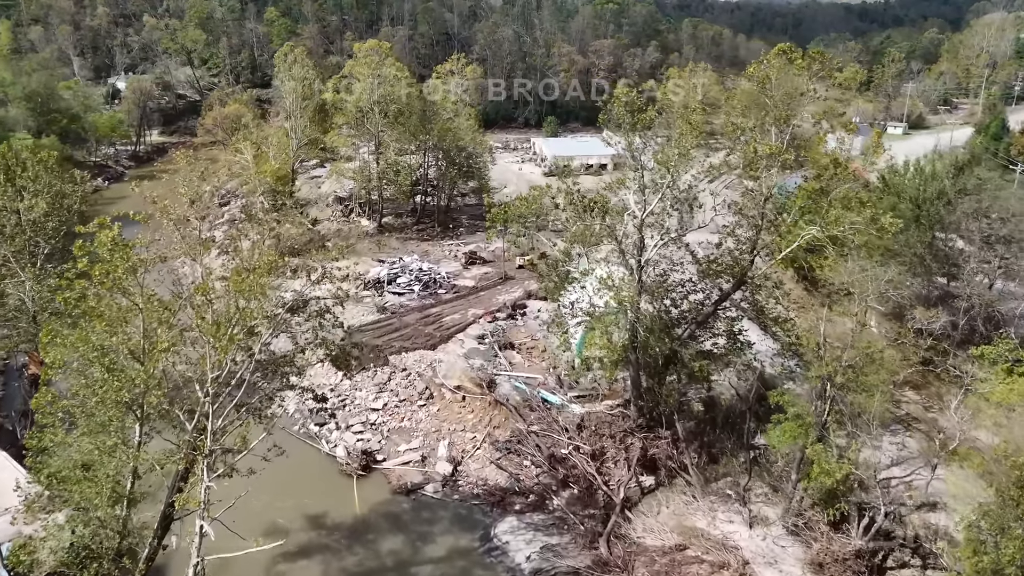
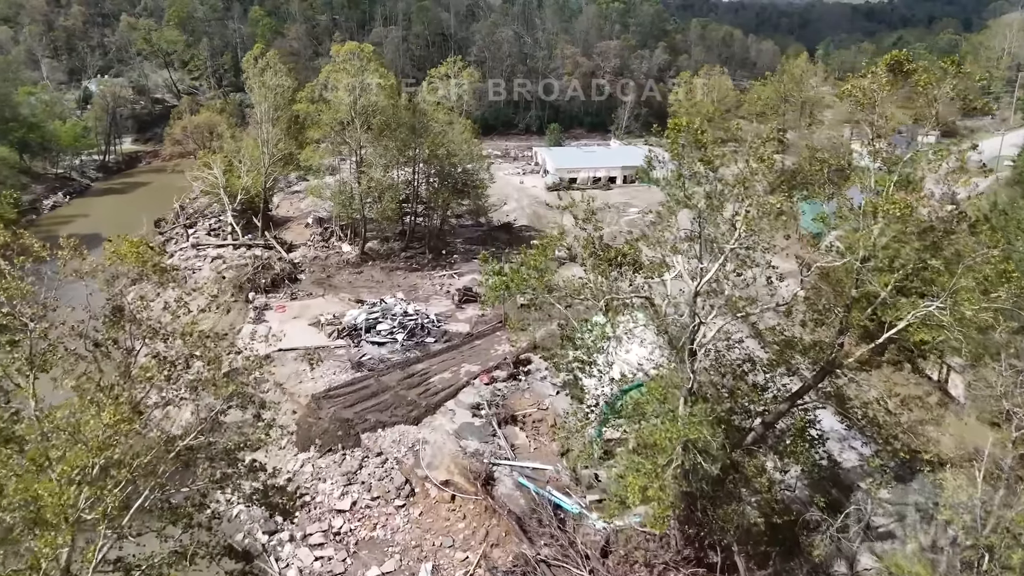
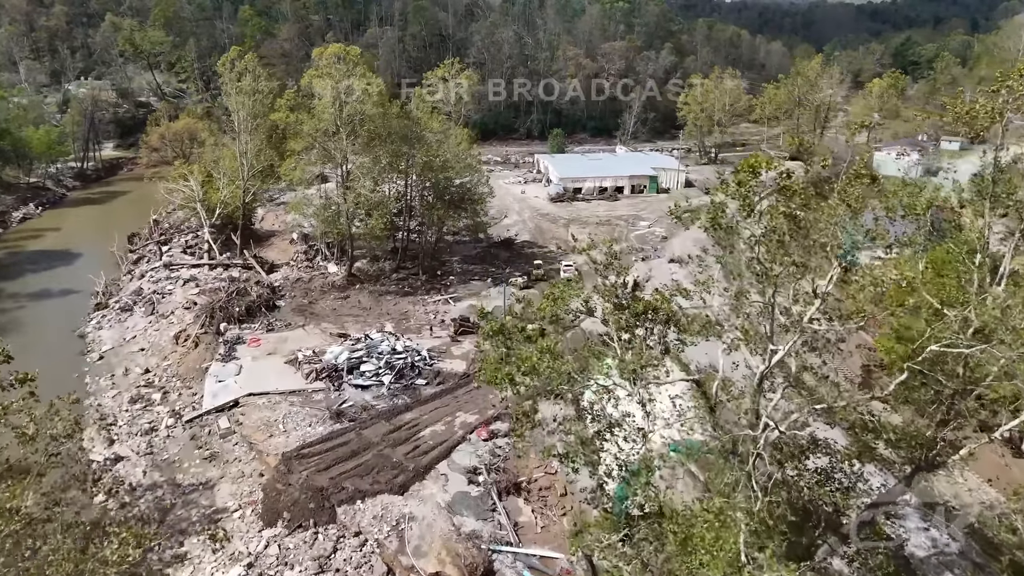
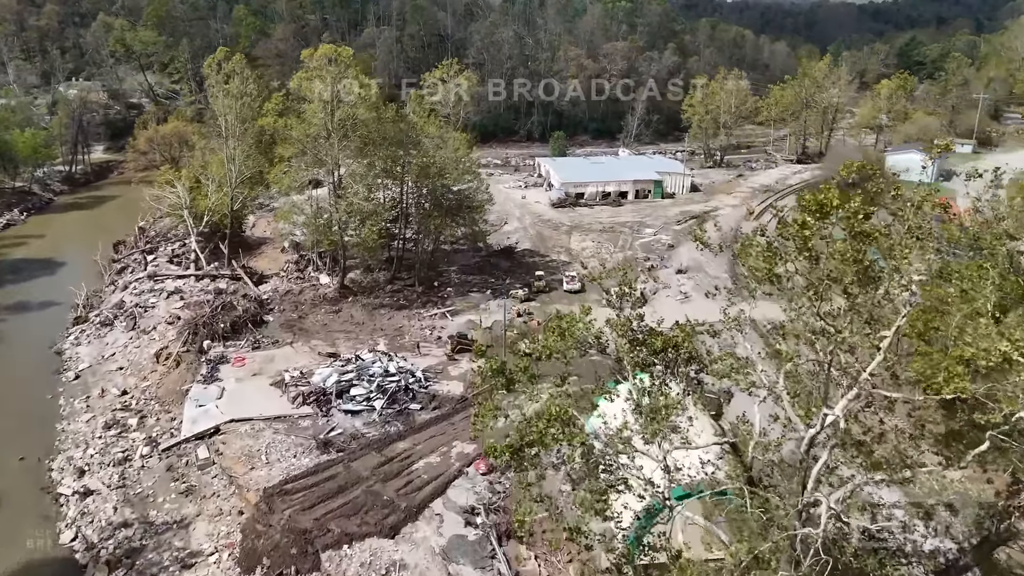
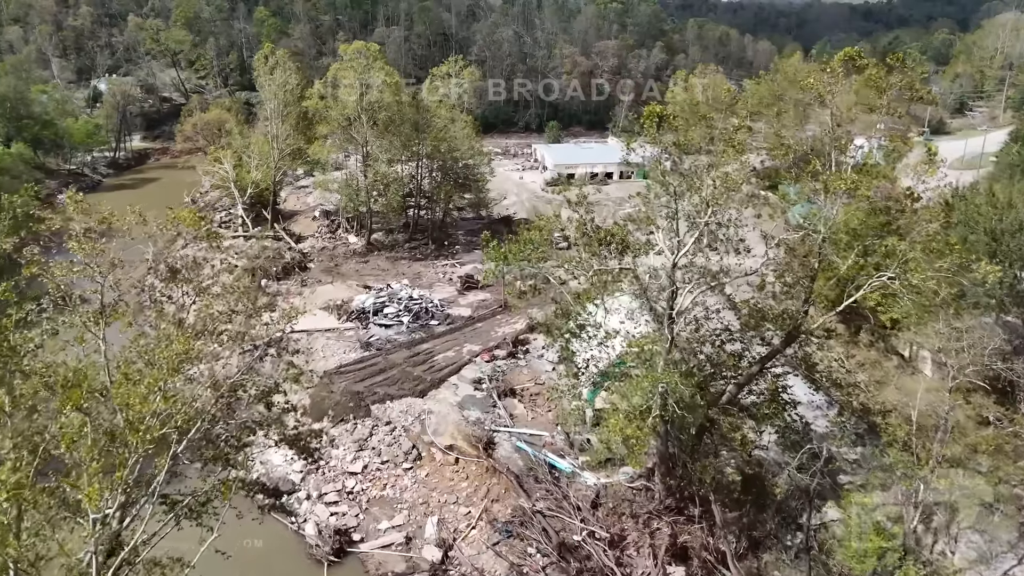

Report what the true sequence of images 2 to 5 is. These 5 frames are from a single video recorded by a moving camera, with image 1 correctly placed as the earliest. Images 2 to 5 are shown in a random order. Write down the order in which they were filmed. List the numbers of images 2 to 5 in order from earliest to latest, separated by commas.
5, 2, 3, 4
